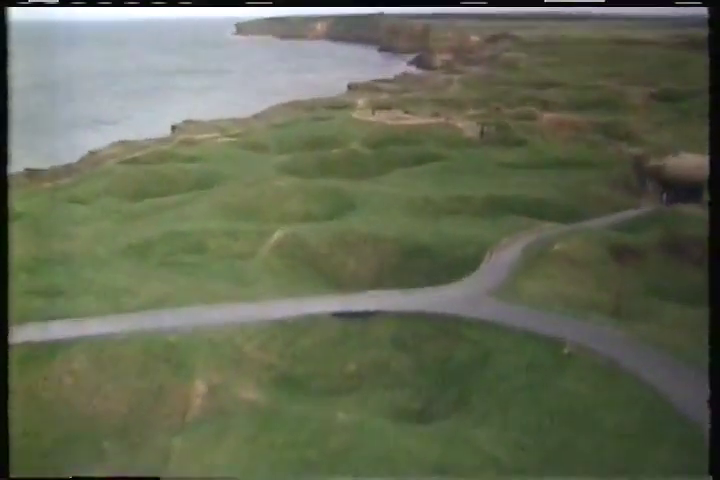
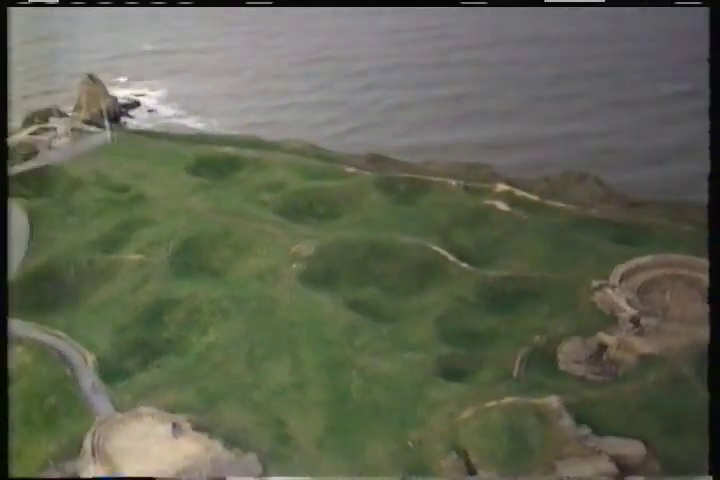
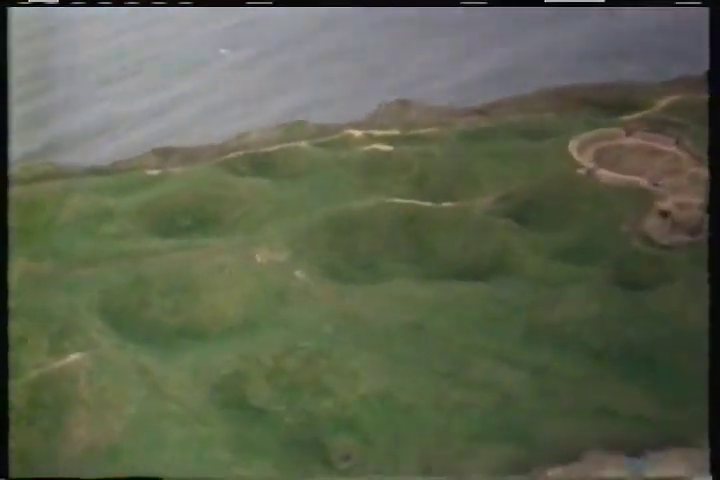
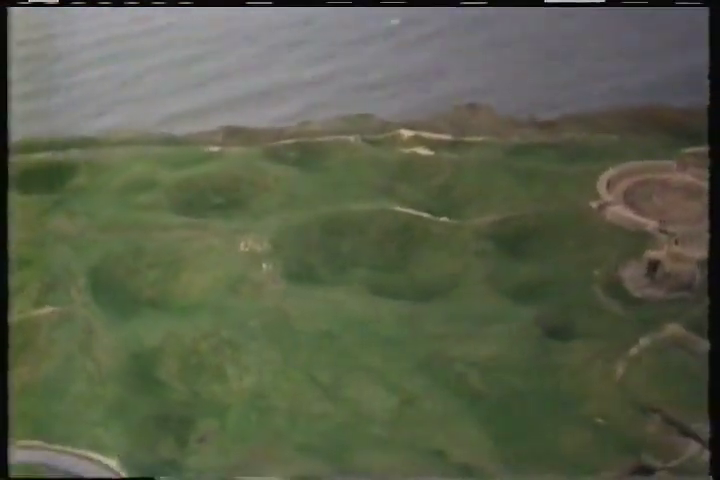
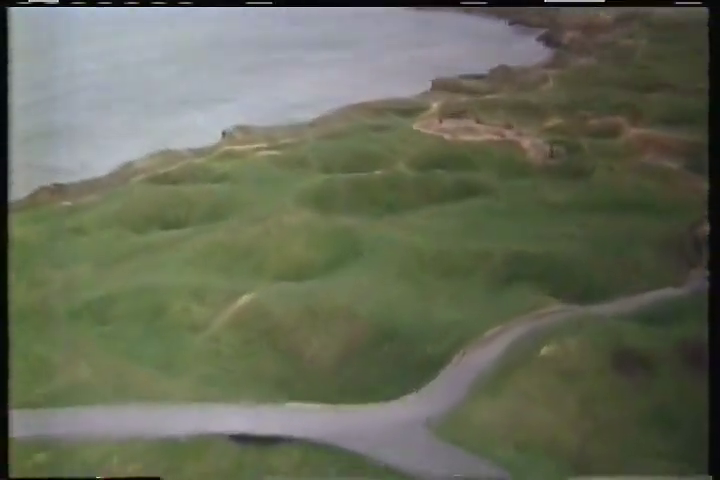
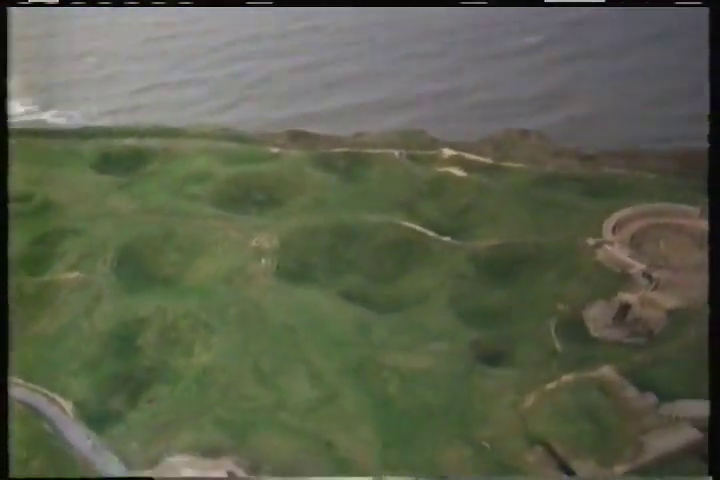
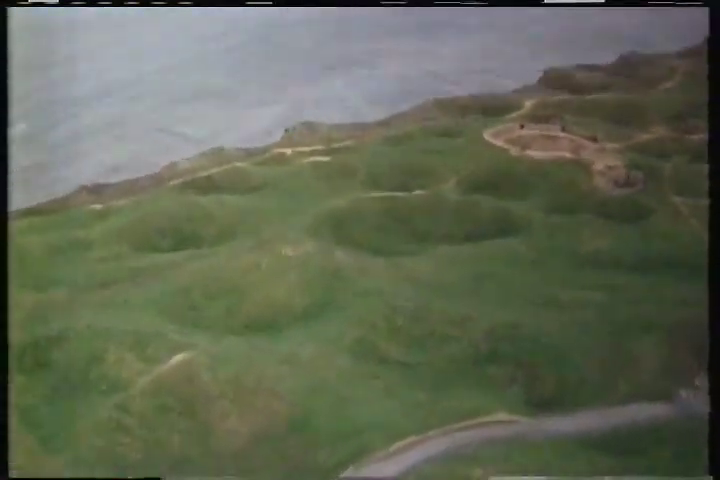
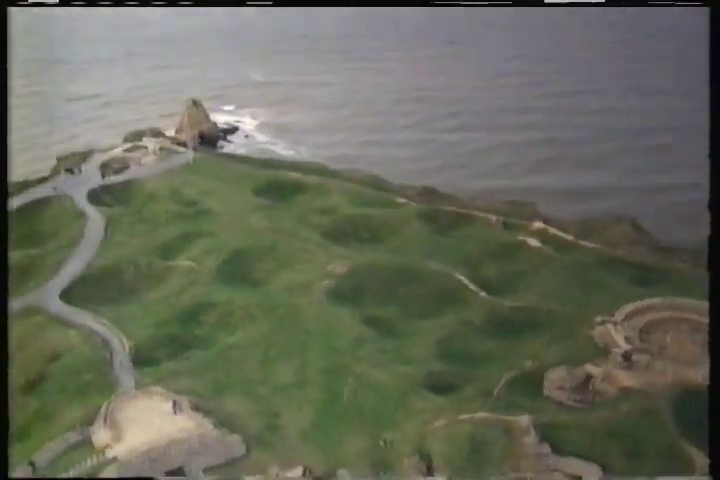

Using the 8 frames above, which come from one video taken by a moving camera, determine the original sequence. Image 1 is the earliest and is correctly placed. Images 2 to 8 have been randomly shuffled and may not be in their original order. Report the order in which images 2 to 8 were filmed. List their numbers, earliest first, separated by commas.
5, 7, 3, 4, 6, 2, 8
